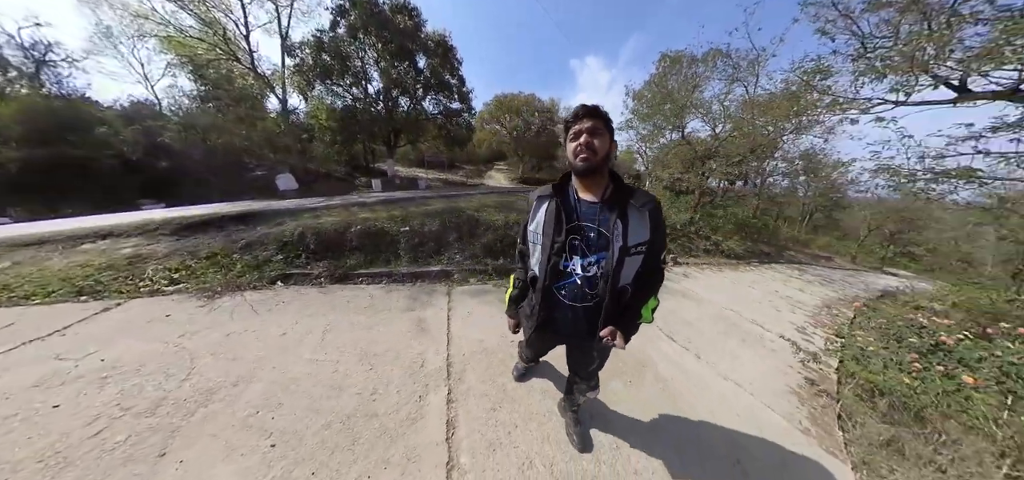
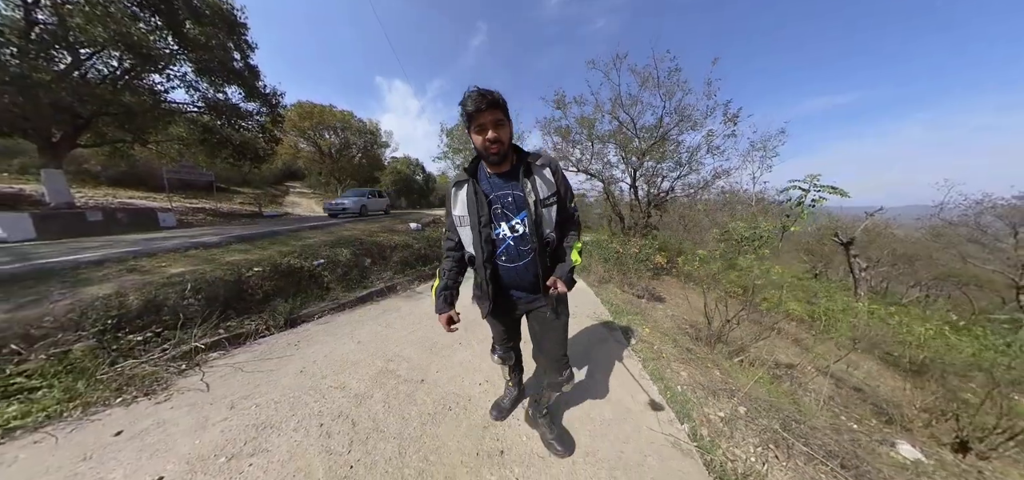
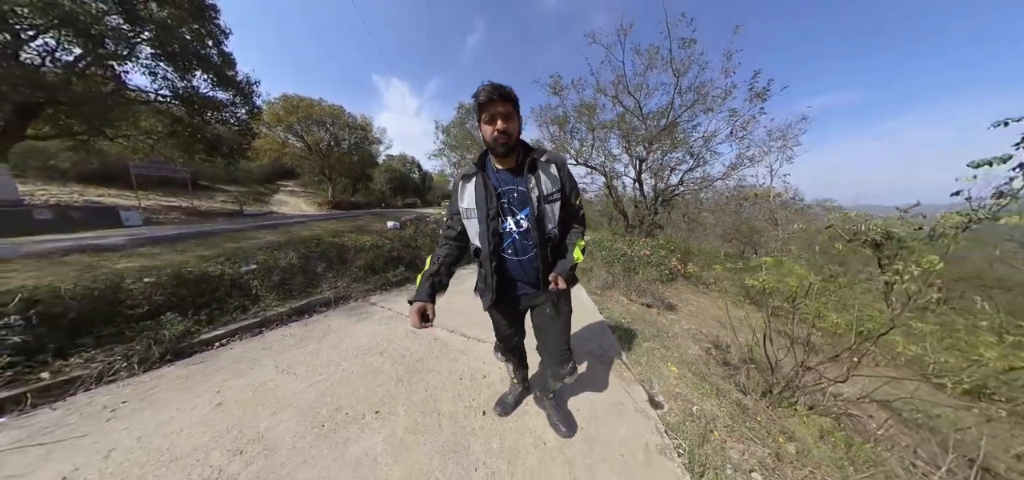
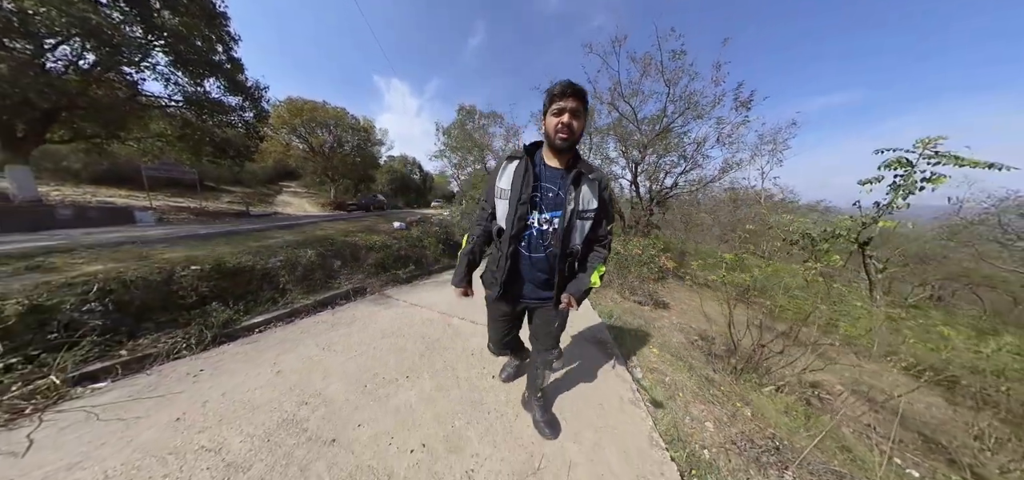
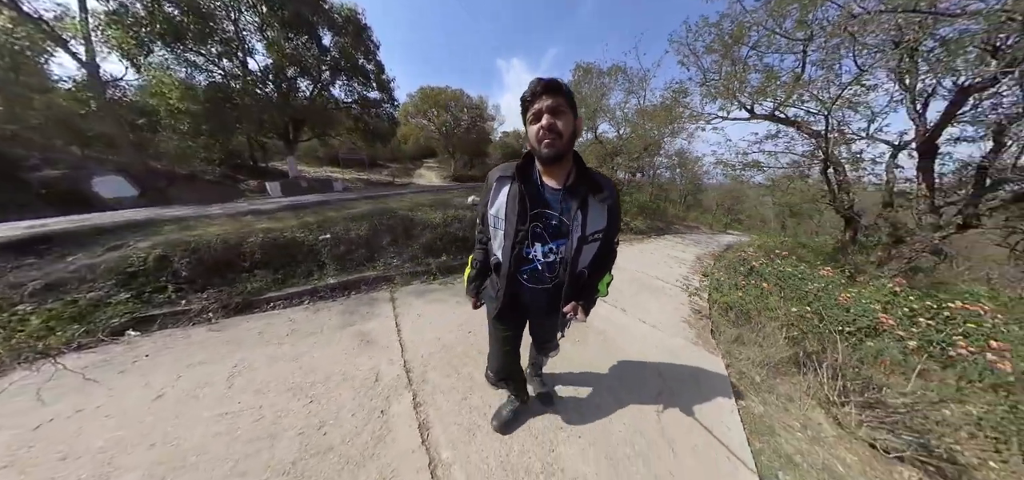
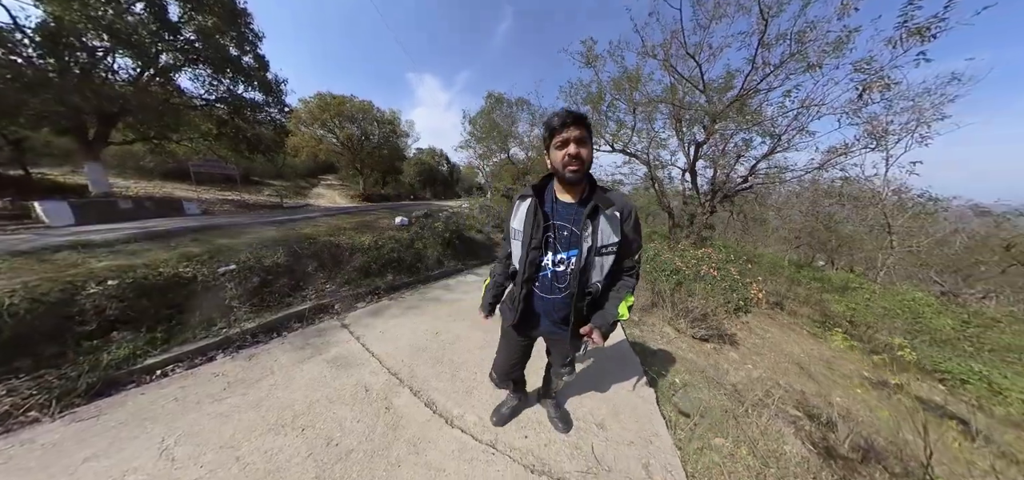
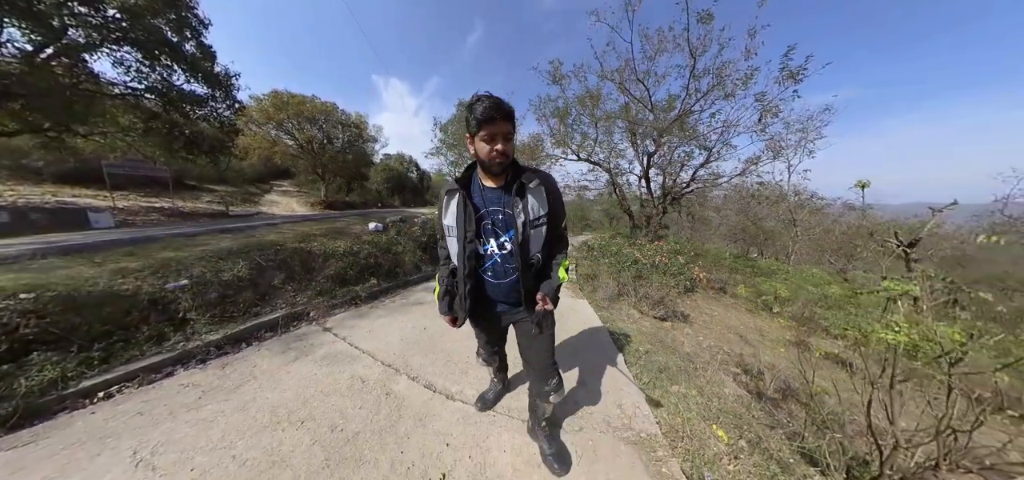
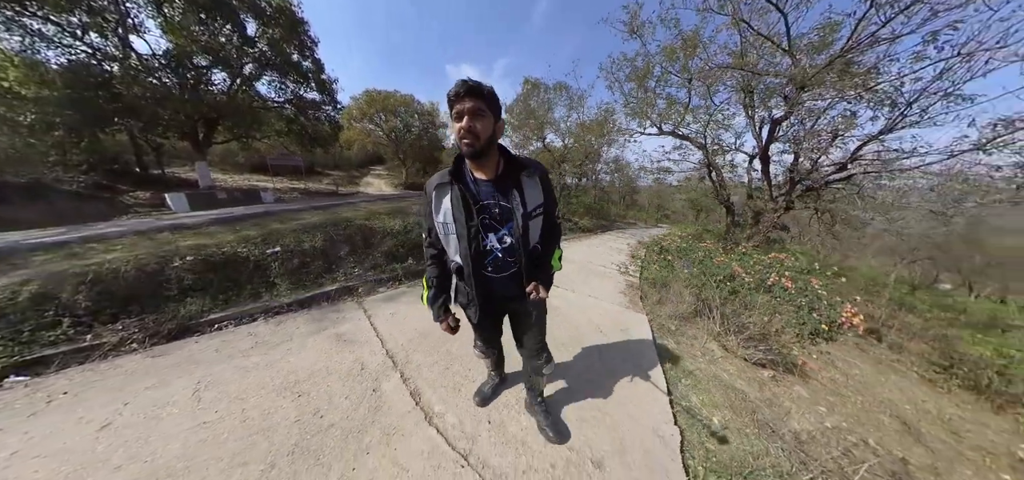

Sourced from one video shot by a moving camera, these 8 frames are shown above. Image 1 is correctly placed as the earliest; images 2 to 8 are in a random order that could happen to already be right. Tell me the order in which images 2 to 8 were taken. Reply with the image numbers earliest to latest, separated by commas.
5, 8, 6, 7, 3, 4, 2
